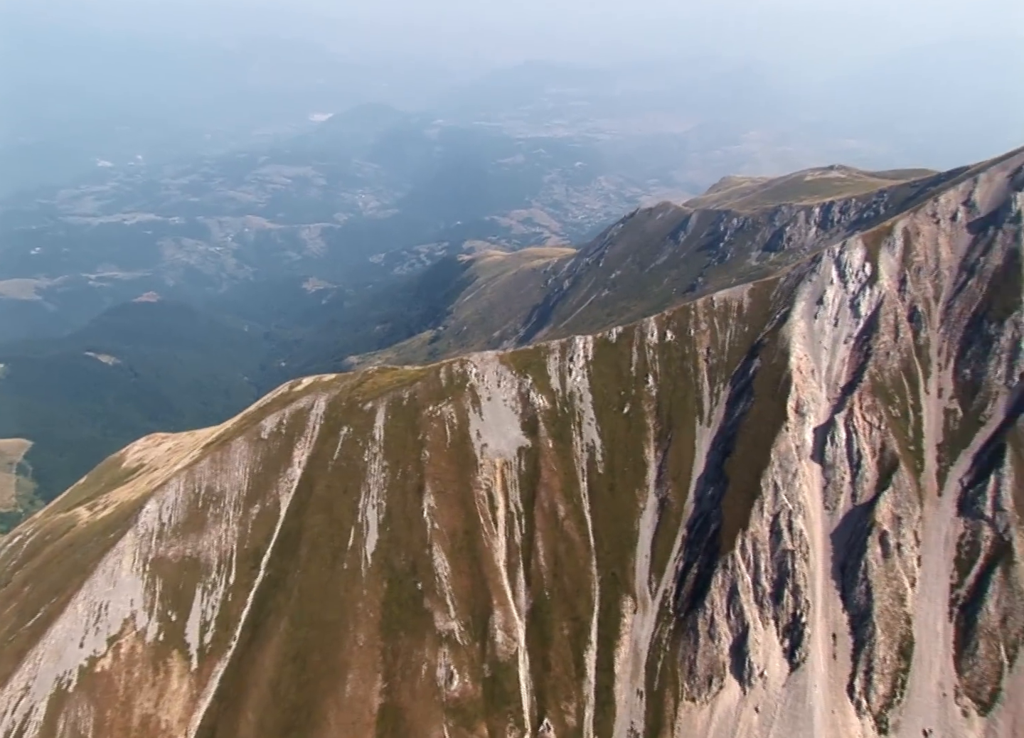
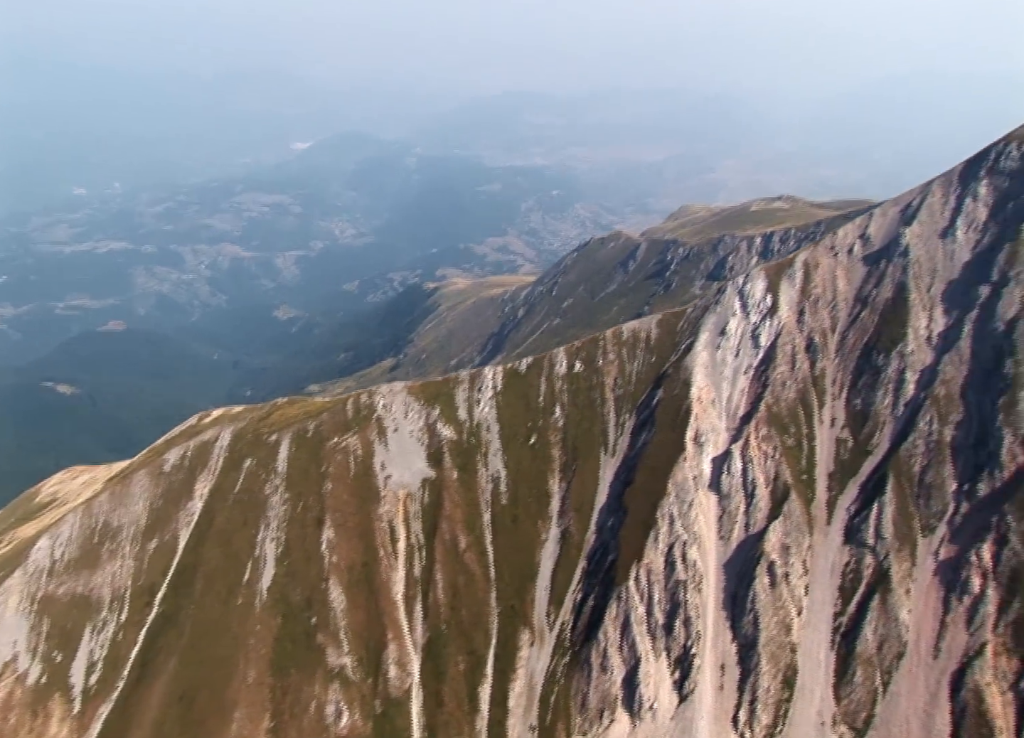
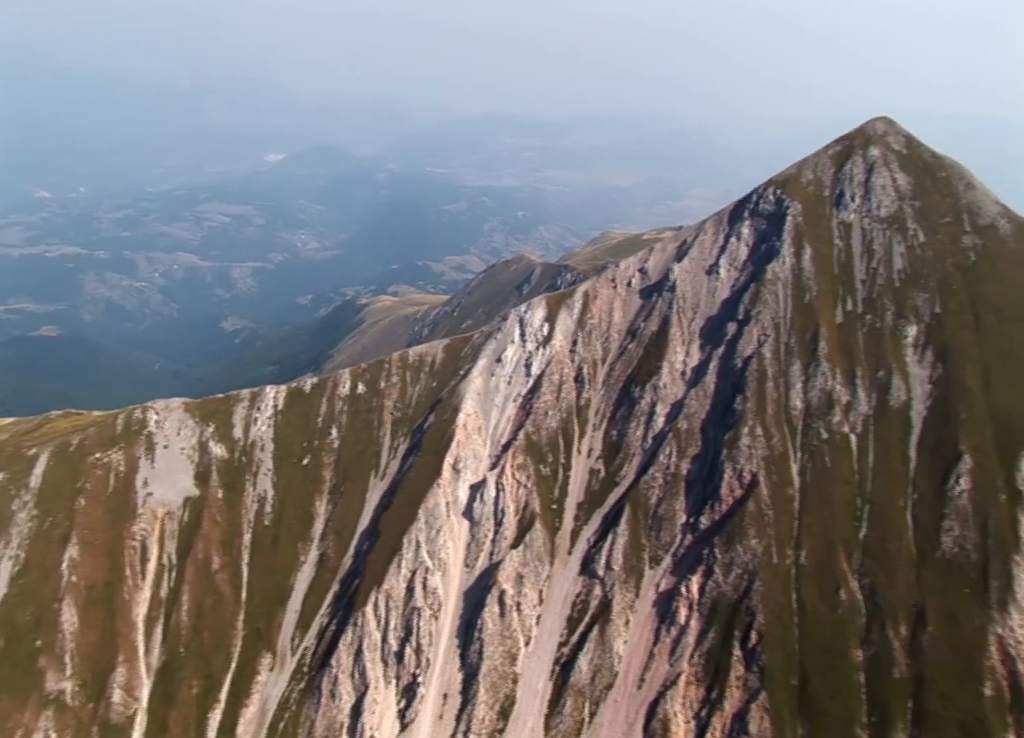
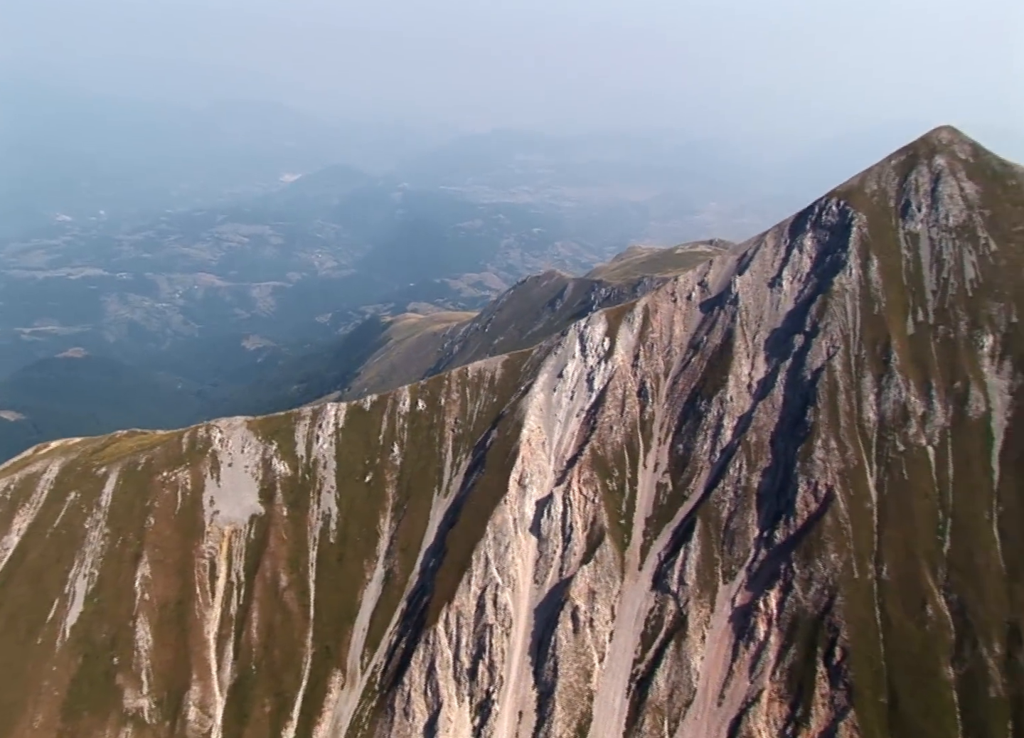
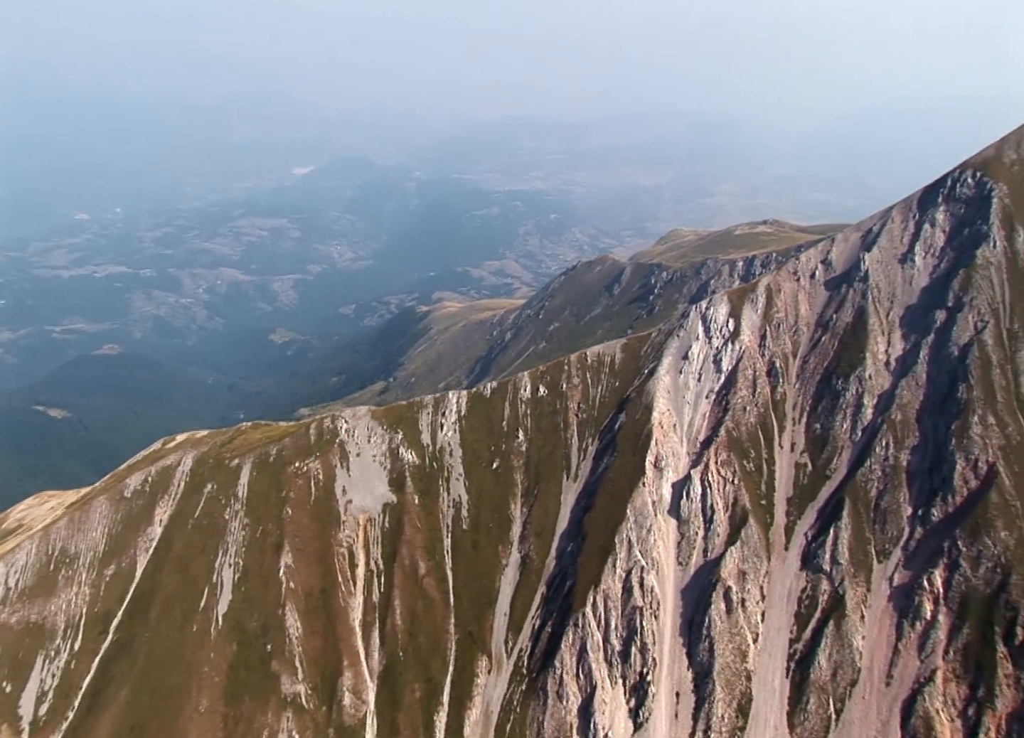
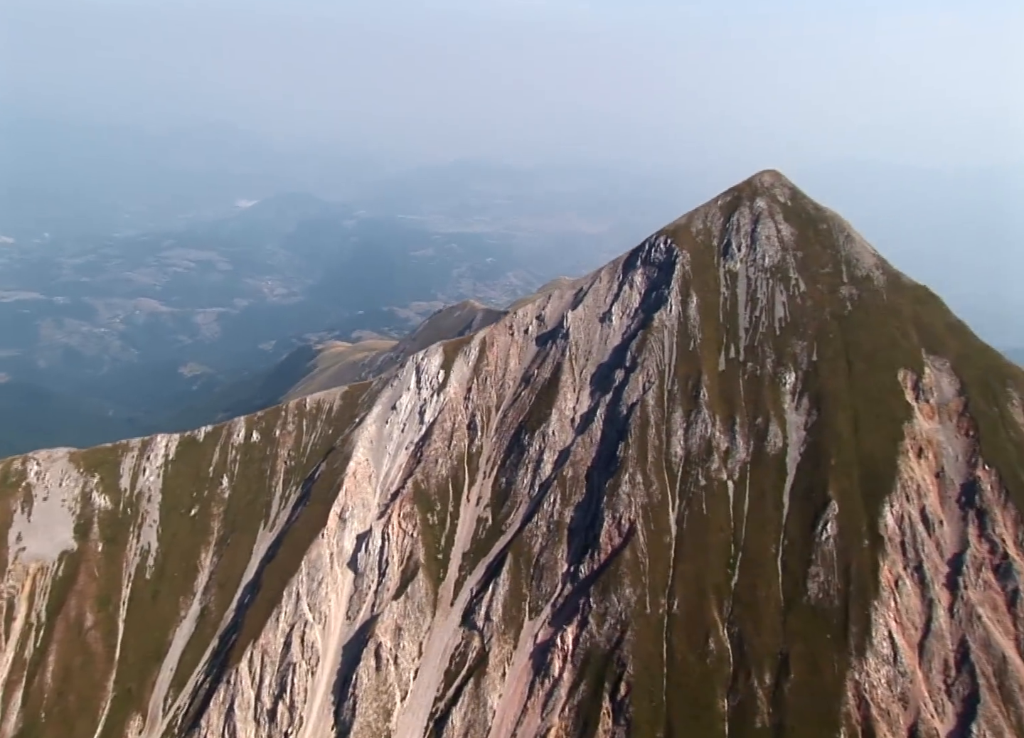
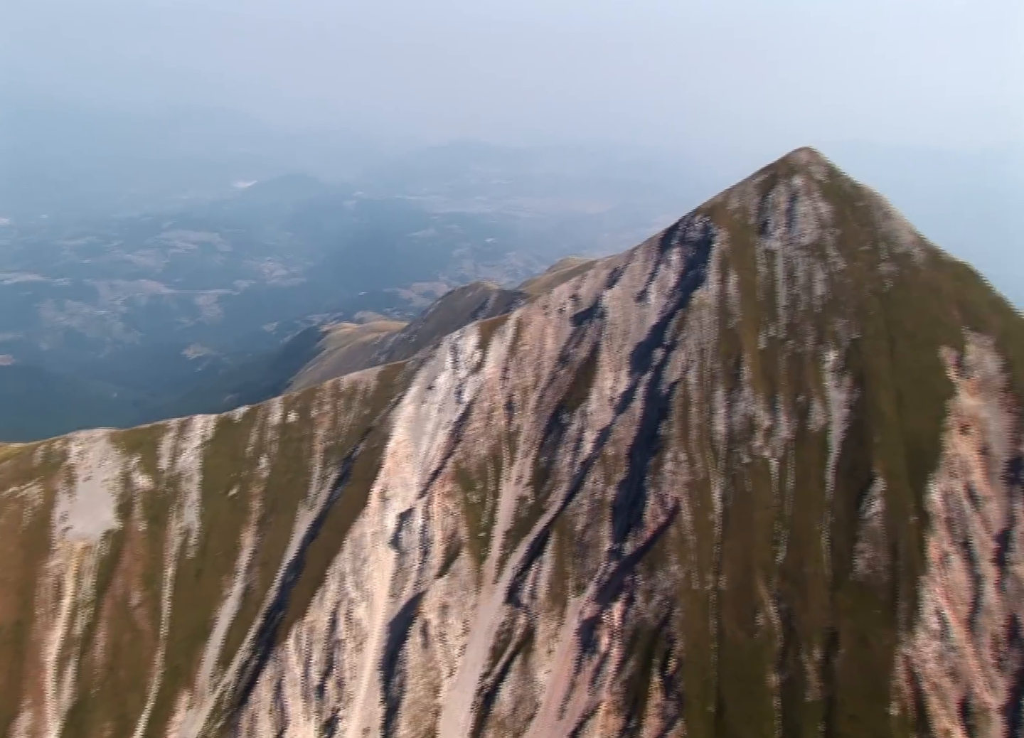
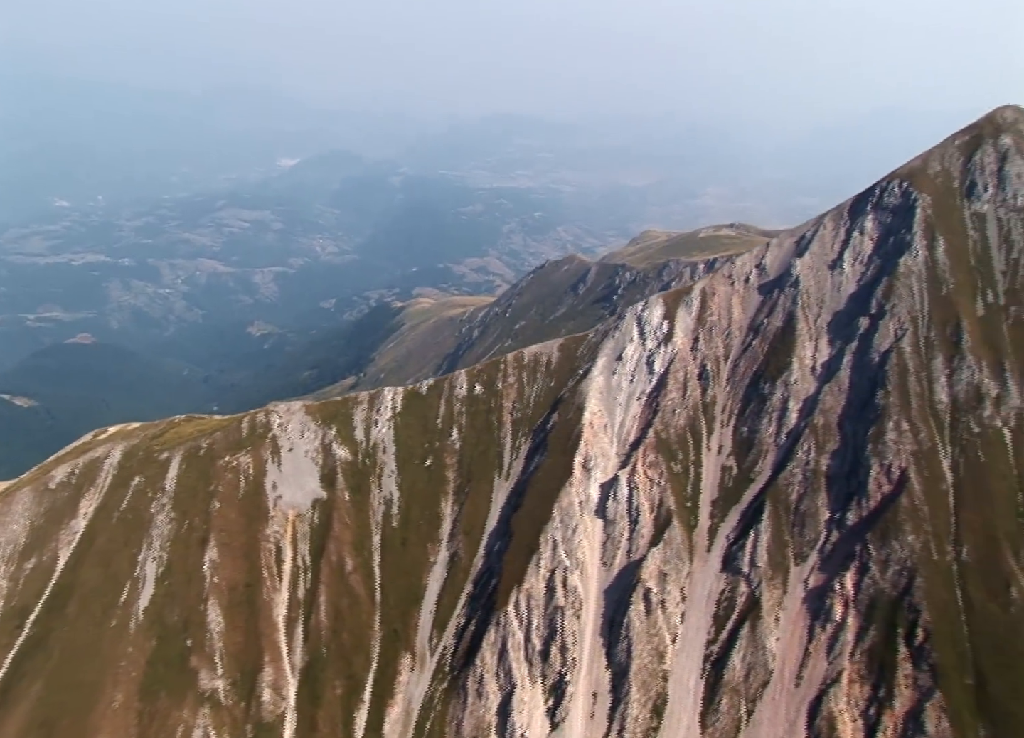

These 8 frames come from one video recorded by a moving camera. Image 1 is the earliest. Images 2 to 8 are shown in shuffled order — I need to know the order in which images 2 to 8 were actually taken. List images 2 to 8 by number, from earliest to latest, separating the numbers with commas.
2, 5, 8, 4, 3, 7, 6
